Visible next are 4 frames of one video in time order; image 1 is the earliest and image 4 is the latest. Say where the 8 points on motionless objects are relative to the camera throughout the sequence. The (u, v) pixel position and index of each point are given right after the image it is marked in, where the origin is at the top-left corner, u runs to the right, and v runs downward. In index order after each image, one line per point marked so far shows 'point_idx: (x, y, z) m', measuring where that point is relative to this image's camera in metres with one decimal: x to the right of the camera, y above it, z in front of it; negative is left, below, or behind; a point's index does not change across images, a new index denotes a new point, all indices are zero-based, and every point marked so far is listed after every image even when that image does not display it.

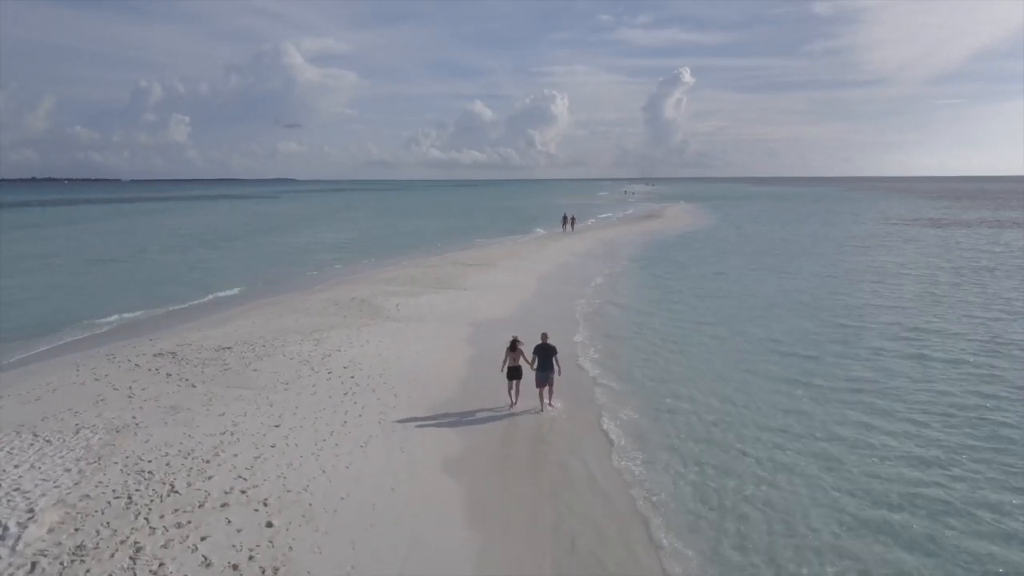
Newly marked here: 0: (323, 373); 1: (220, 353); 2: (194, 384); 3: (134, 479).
0: (-4.0, -1.8, +13.0) m
1: (-6.8, -1.5, +14.1) m
2: (-6.4, -2.0, +12.2) m
3: (-5.1, -2.6, +8.2) m
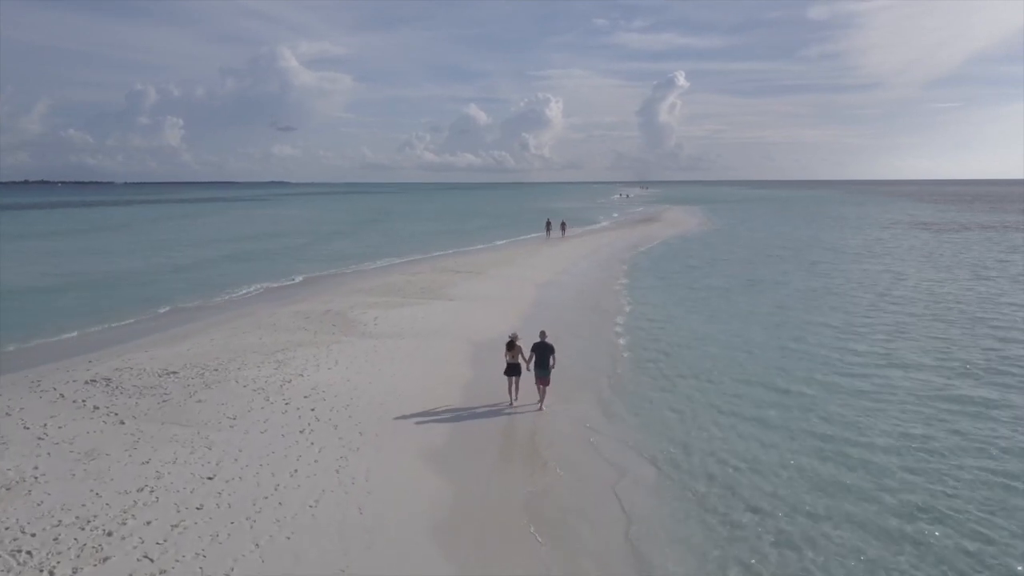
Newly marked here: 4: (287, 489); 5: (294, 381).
0: (-4.3, -2.2, +11.1) m
1: (-7.1, -1.9, +12.3) m
2: (-6.6, -2.3, +10.3) m
3: (-5.3, -2.9, +6.4) m
4: (-3.1, -2.7, +8.3) m
5: (-4.5, -1.9, +12.5) m
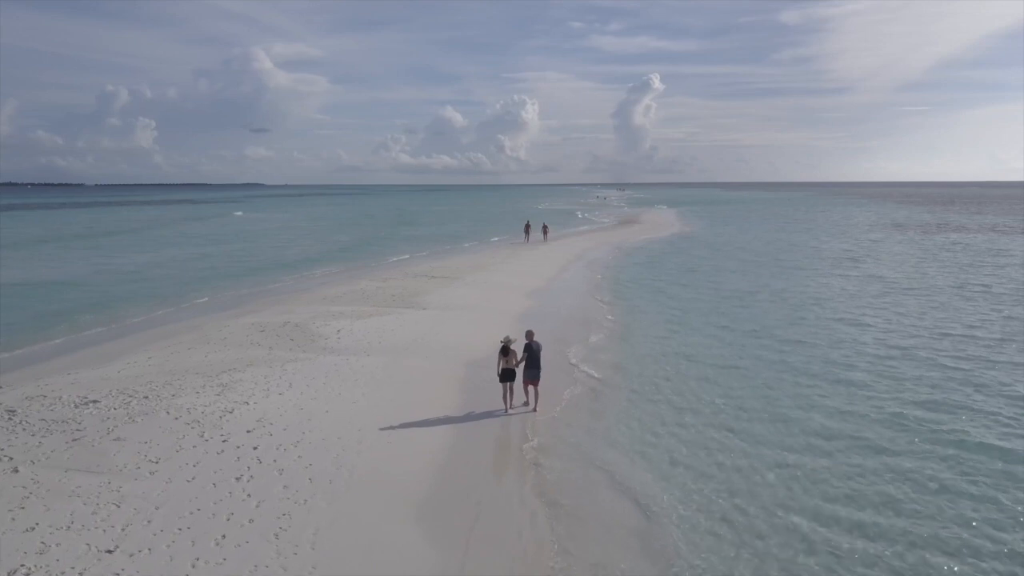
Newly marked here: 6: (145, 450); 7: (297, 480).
0: (-4.6, -2.4, +9.3) m
1: (-7.4, -2.1, +10.3) m
2: (-6.9, -2.5, +8.4) m
3: (-5.4, -3.1, +4.5) m
4: (-3.3, -3.0, +6.6) m
5: (-4.8, -2.1, +10.6) m
6: (-5.4, -2.4, +9.0) m
7: (-3.0, -2.7, +8.5) m
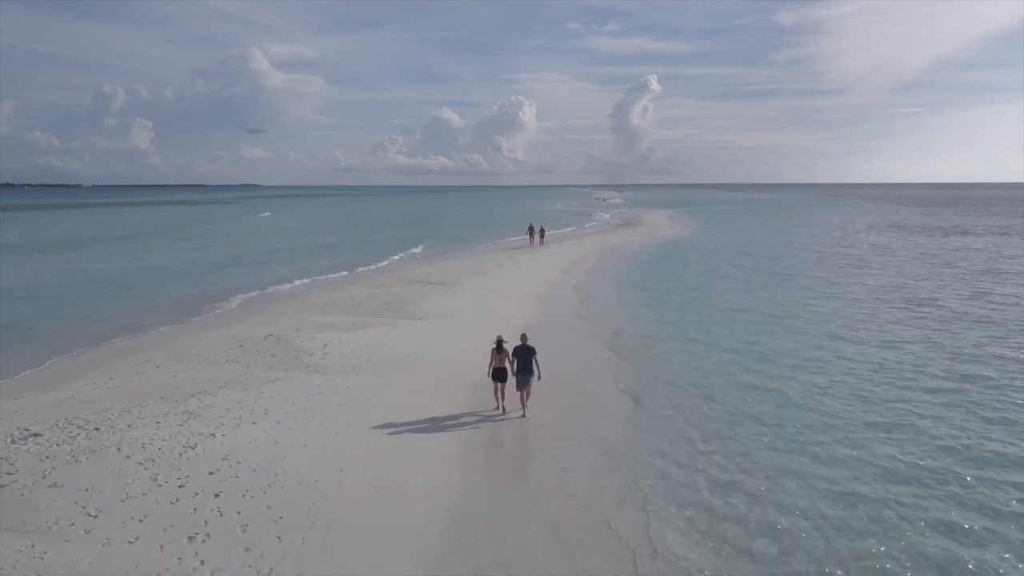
0: (-4.5, -2.6, +7.9) m
1: (-7.3, -2.4, +8.9) m
2: (-6.8, -2.8, +7.0) m
3: (-5.3, -3.4, +3.1) m
4: (-3.2, -3.2, +5.2) m
5: (-4.7, -2.4, +9.2) m
6: (-5.3, -2.6, +7.6) m
7: (-2.9, -2.9, +7.1) m
